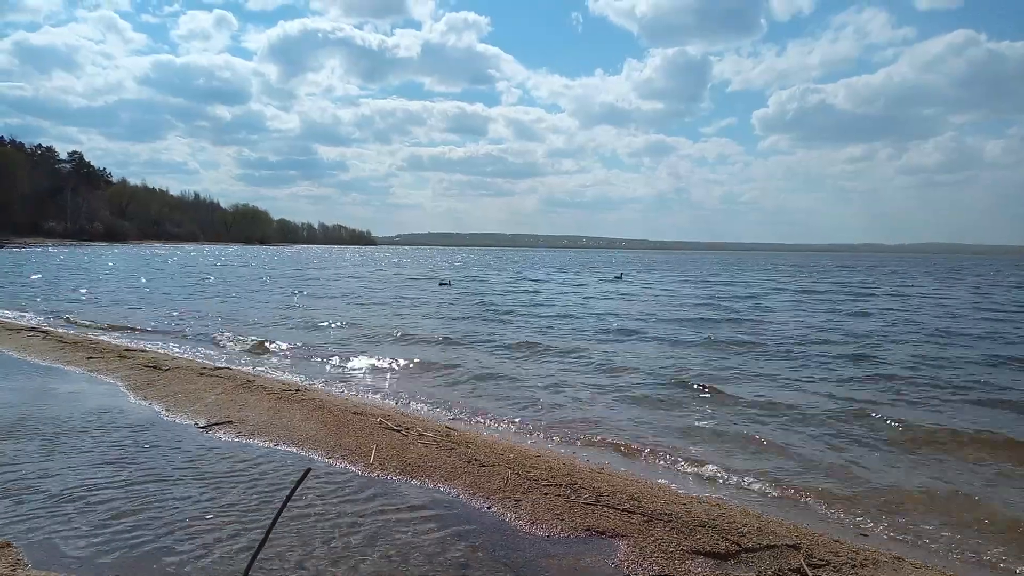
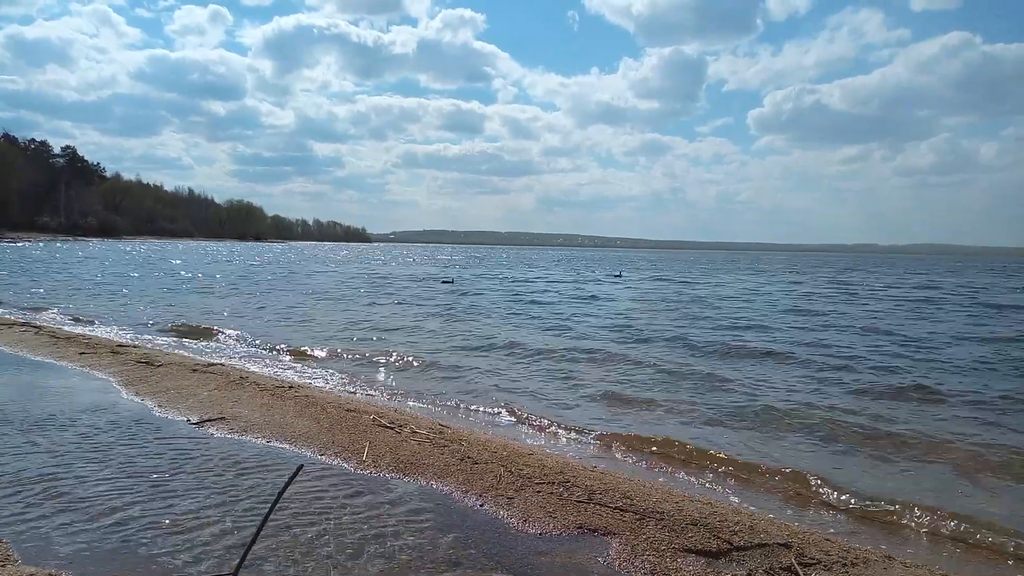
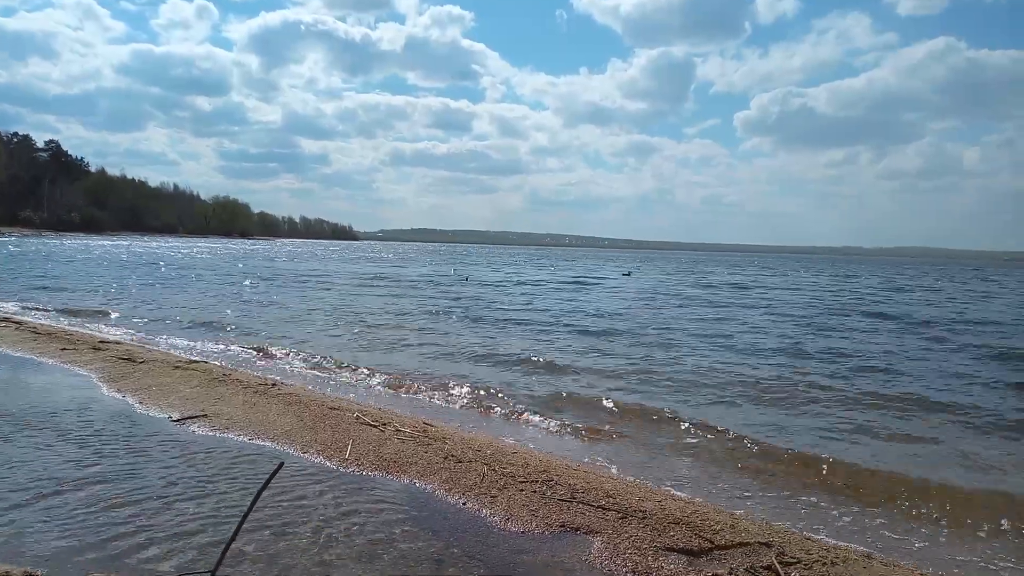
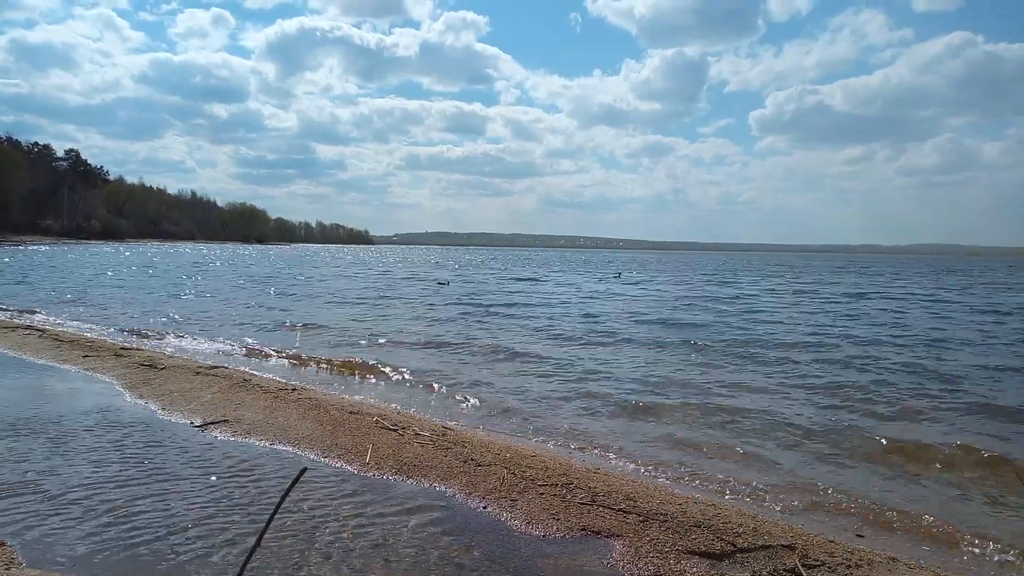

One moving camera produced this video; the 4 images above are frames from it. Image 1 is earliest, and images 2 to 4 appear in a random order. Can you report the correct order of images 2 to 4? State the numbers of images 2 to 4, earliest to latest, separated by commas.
4, 2, 3
